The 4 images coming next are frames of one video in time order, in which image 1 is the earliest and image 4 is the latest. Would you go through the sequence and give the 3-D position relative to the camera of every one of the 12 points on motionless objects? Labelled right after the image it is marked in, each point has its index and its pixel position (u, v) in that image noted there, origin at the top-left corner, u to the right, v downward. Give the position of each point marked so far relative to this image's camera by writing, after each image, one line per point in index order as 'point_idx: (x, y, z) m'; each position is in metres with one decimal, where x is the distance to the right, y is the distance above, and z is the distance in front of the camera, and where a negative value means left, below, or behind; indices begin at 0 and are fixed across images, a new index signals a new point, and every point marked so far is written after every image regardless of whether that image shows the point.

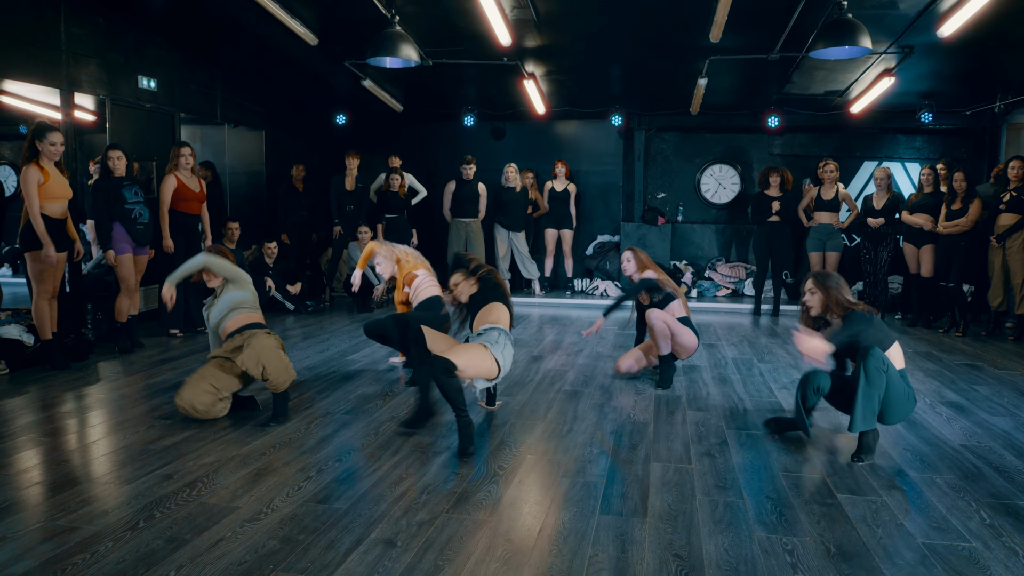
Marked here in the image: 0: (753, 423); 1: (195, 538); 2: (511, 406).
0: (+1.3, -0.7, +3.8) m
1: (-1.1, -0.9, +2.4) m
2: (0.0, -0.7, +4.1) m
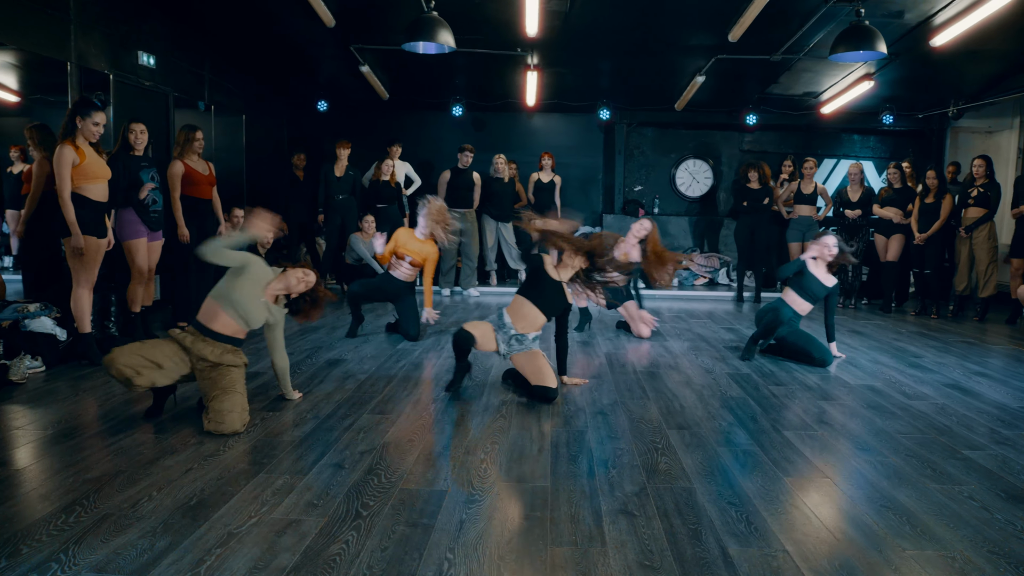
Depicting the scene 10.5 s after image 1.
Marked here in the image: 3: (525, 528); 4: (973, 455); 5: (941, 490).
0: (+1.9, -0.6, +4.1) m
1: (-0.3, -0.8, +2.3) m
2: (+0.6, -0.6, +4.2) m
3: (0.0, -0.8, +2.3) m
4: (+2.1, -0.8, +3.1) m
5: (+1.7, -0.8, +2.7) m
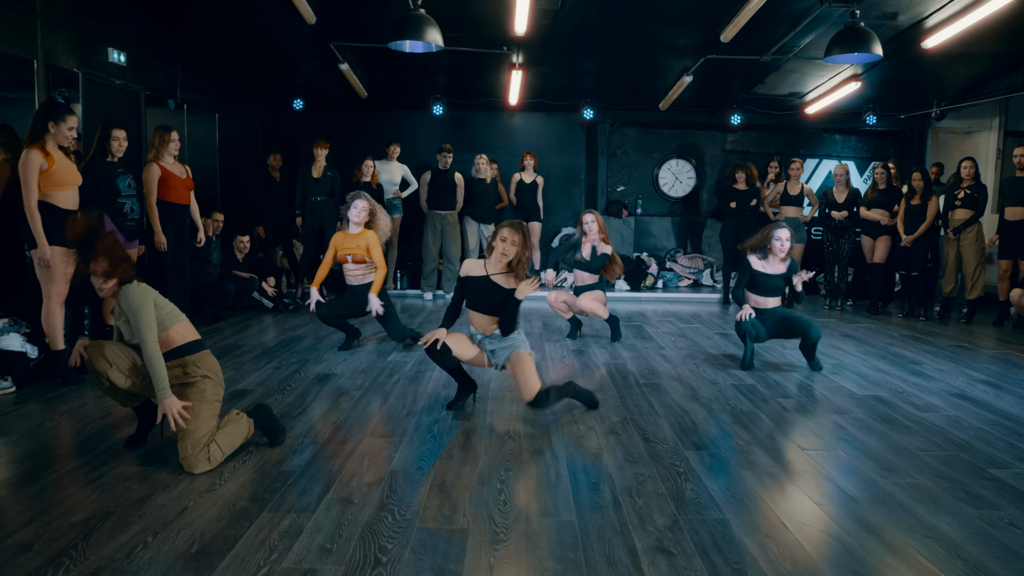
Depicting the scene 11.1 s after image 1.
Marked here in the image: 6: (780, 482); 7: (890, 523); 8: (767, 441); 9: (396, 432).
0: (+1.9, -0.7, +4.0) m
1: (-0.1, -0.9, +2.2) m
2: (+0.6, -0.7, +4.1) m
3: (+0.1, -0.9, +2.2) m
4: (+2.1, -0.8, +3.0) m
5: (+1.8, -0.9, +2.6) m
6: (+1.1, -0.8, +2.9) m
7: (+1.4, -0.9, +2.6) m
8: (+1.3, -0.8, +3.4) m
9: (-0.6, -0.7, +3.5) m
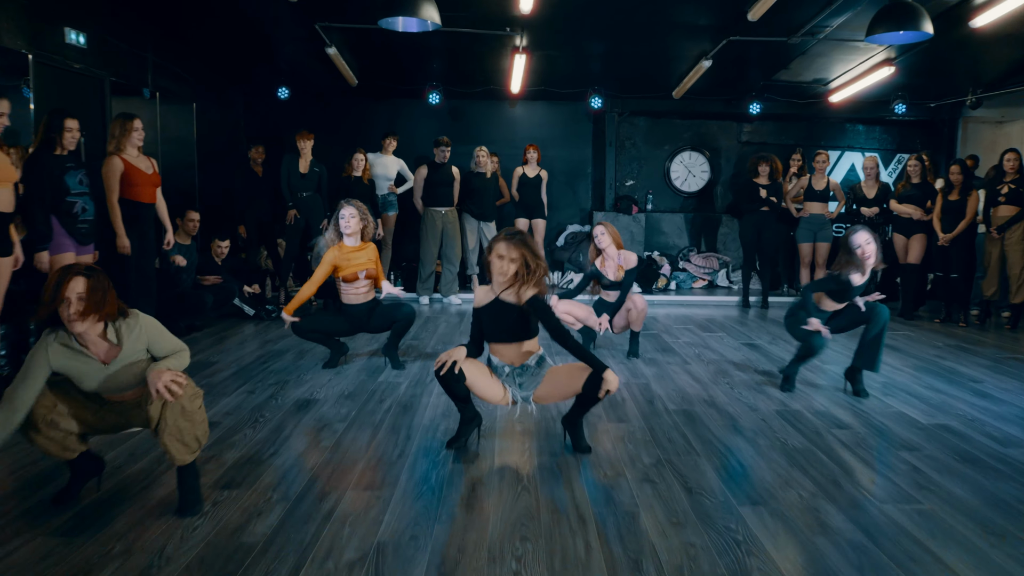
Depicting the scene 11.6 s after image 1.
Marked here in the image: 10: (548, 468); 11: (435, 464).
0: (+2.0, -0.8, +3.5) m
1: (-0.1, -1.0, +1.6) m
2: (+0.6, -0.7, +3.5) m
3: (+0.2, -1.0, +1.6) m
4: (+2.2, -0.9, +2.4) m
5: (+1.8, -0.9, +2.0) m
6: (+1.2, -0.9, +2.3) m
7: (+1.5, -1.0, +2.0) m
8: (+1.3, -0.8, +2.8) m
9: (-0.5, -0.8, +2.9) m
10: (+0.2, -0.8, +3.0) m
11: (-0.3, -0.8, +3.1) m
